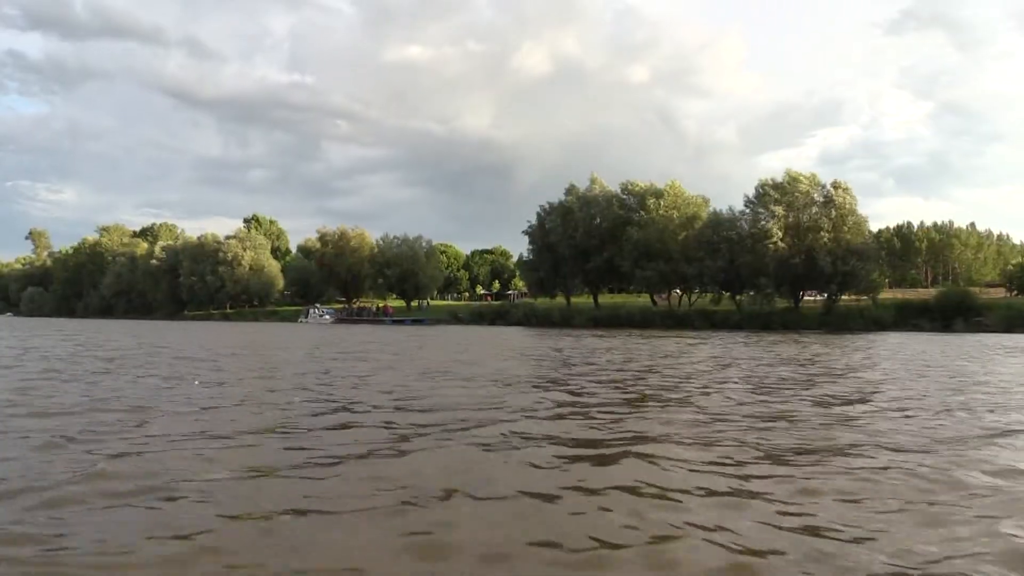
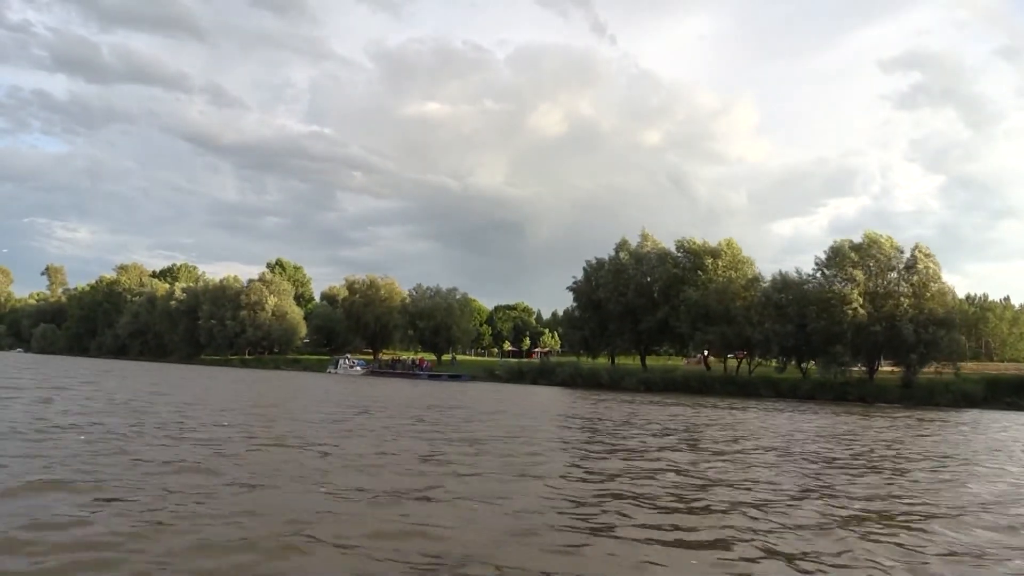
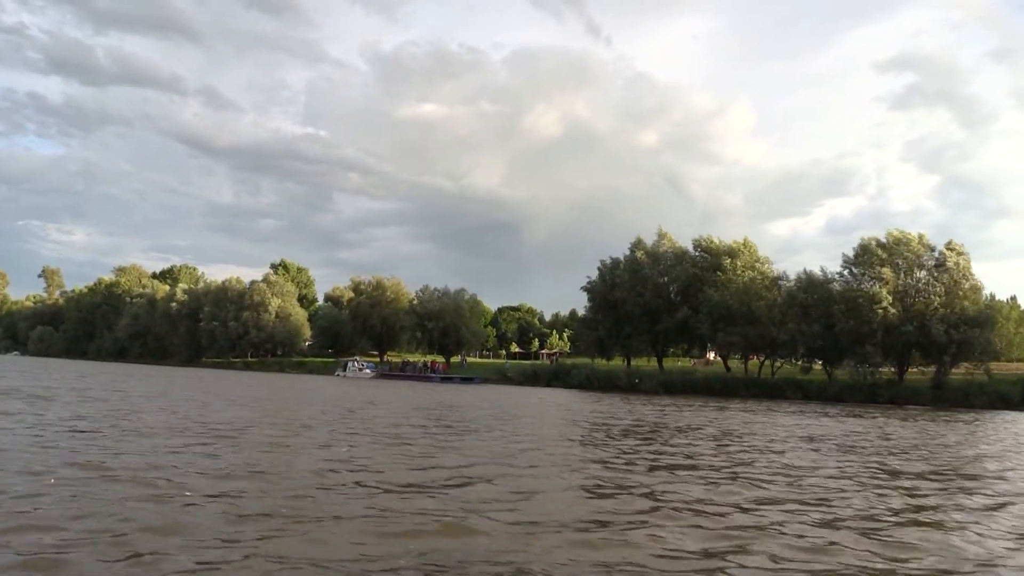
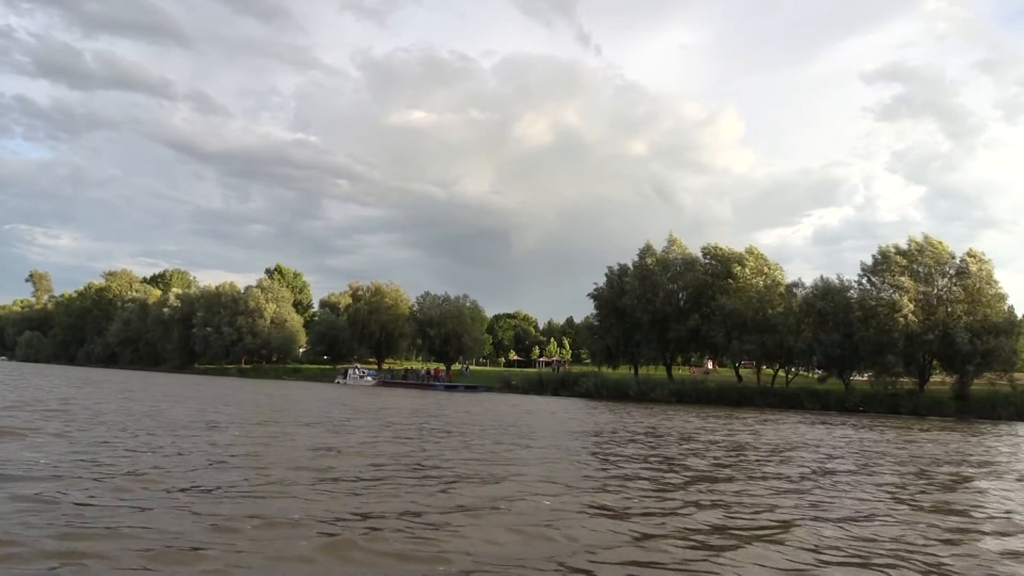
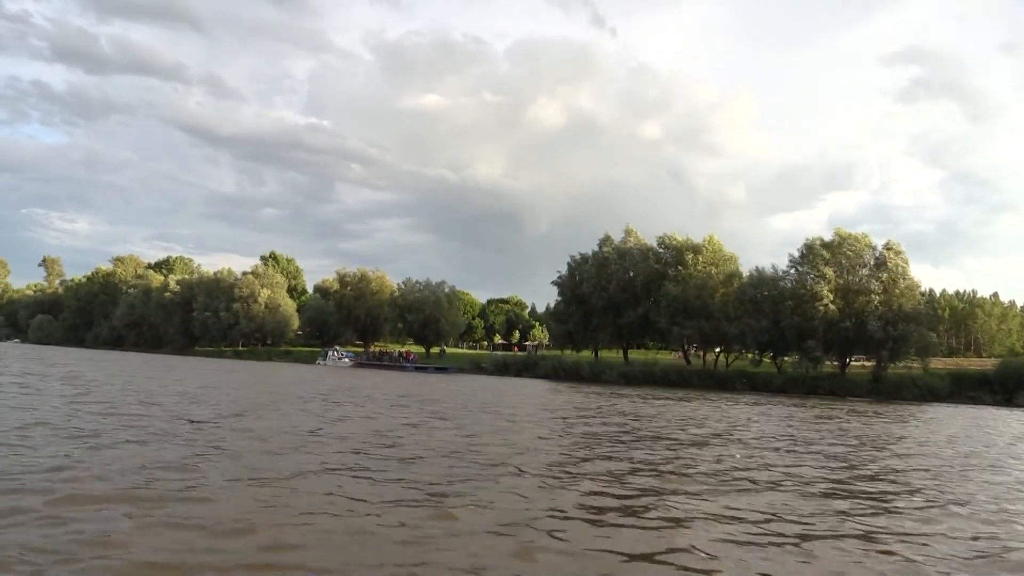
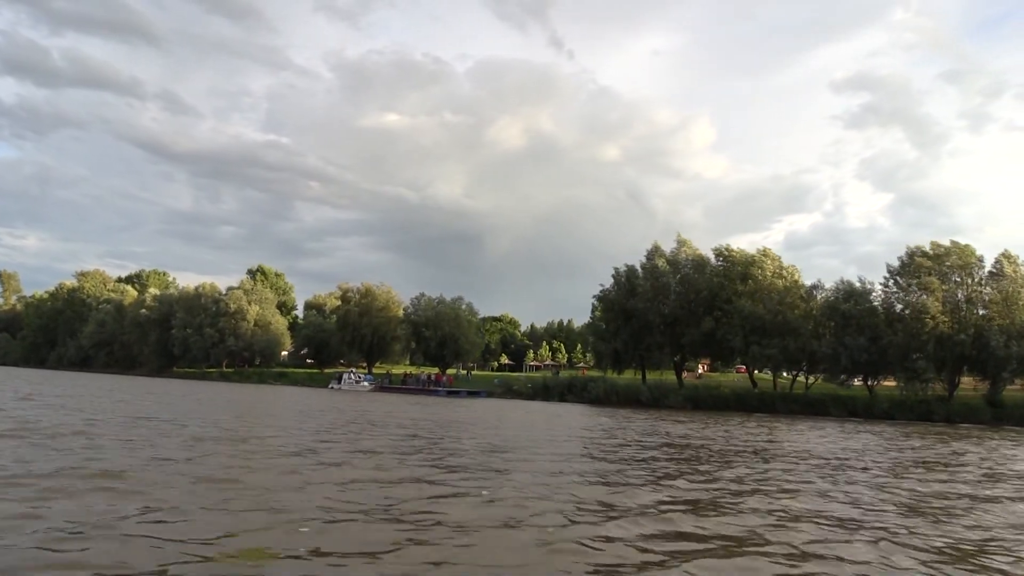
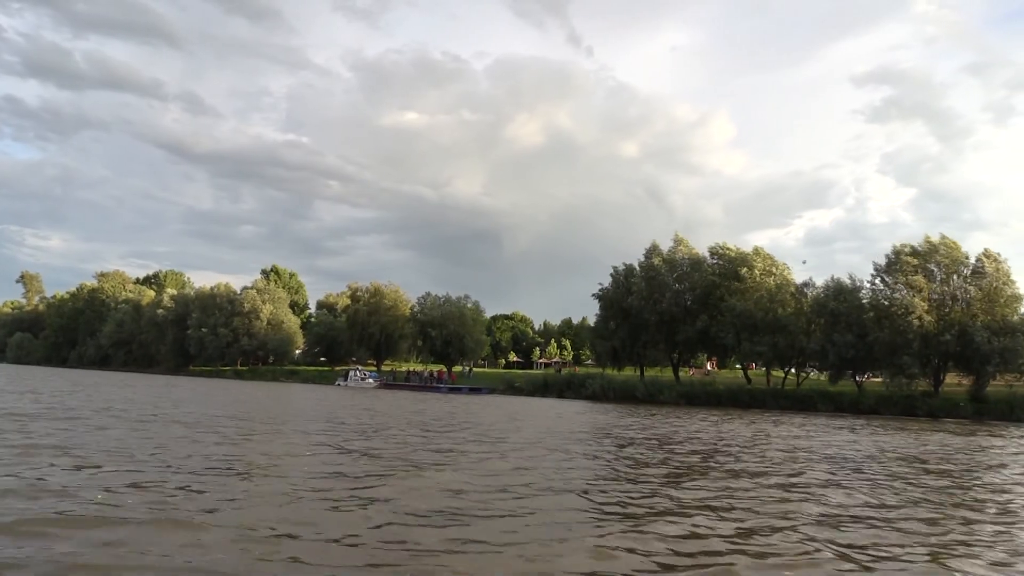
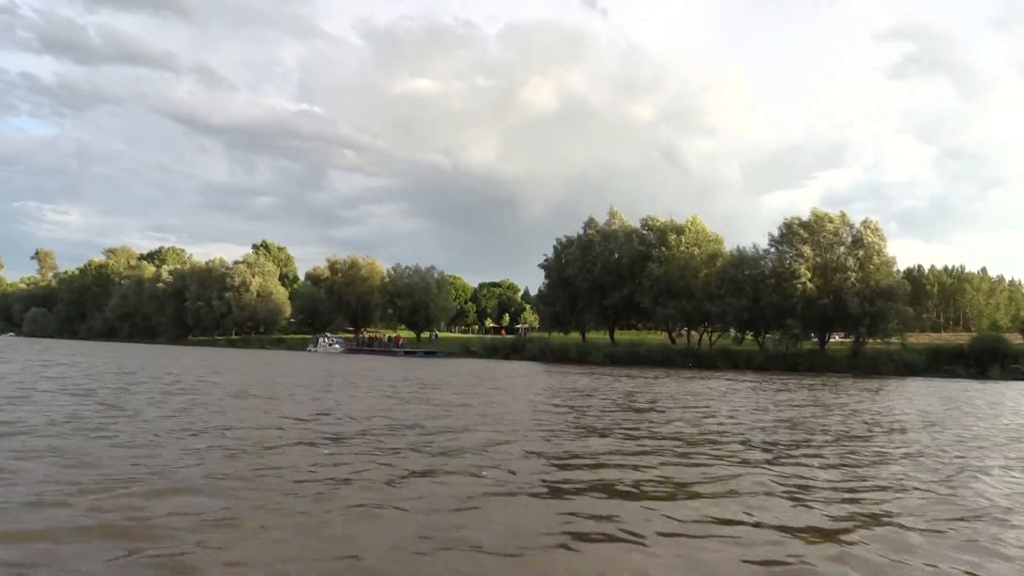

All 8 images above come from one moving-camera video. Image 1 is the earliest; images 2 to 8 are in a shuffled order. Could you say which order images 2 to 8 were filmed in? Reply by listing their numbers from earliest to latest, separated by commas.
8, 5, 2, 3, 4, 7, 6
